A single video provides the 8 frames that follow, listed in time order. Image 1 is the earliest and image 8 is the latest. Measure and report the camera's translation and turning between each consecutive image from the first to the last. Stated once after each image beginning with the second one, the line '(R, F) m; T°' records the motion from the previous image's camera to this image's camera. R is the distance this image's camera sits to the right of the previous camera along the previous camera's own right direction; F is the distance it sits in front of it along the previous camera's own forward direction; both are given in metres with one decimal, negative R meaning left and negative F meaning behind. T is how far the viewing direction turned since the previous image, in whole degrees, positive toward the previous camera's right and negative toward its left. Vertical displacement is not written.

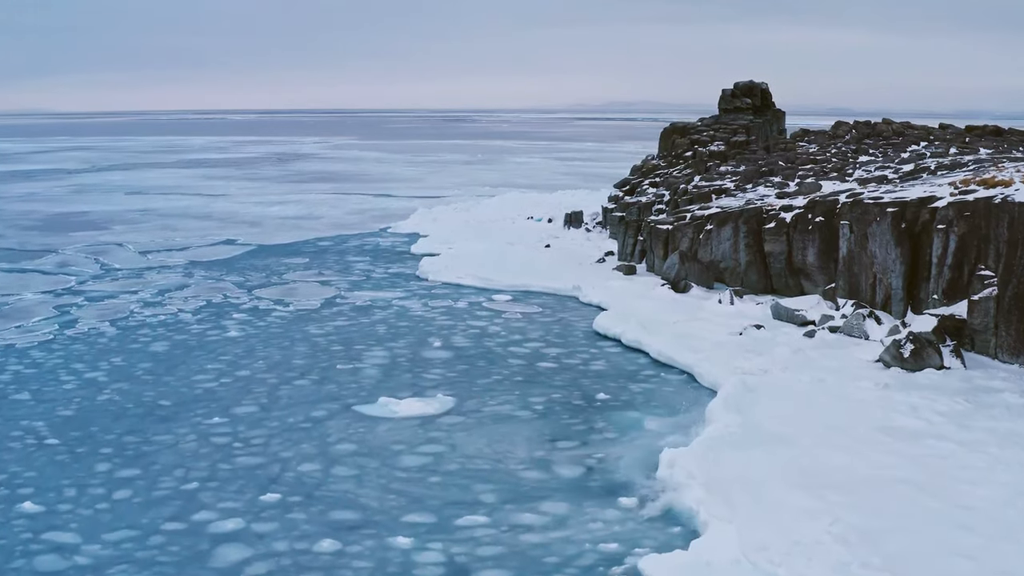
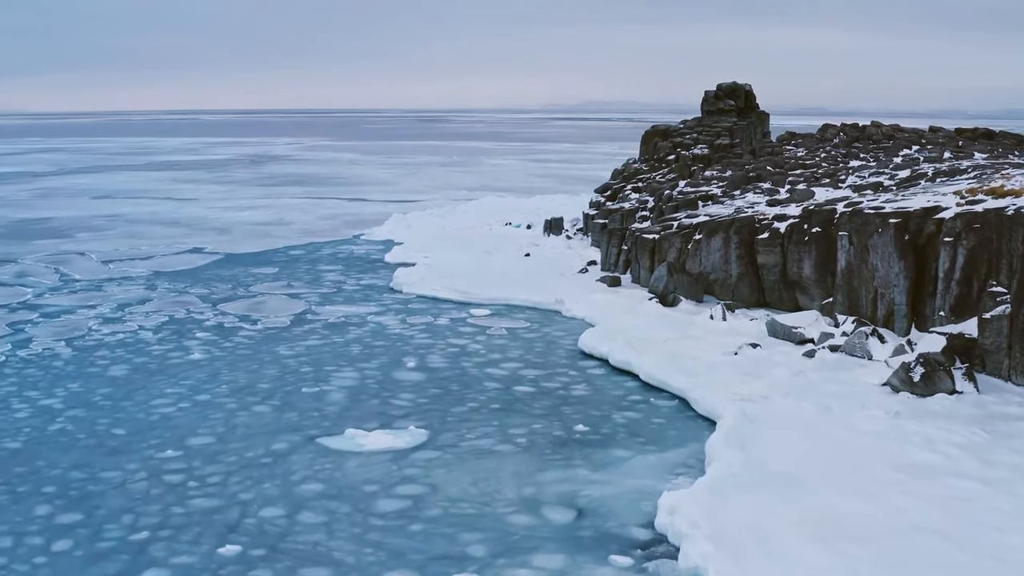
(0.0, +0.7) m; +2°
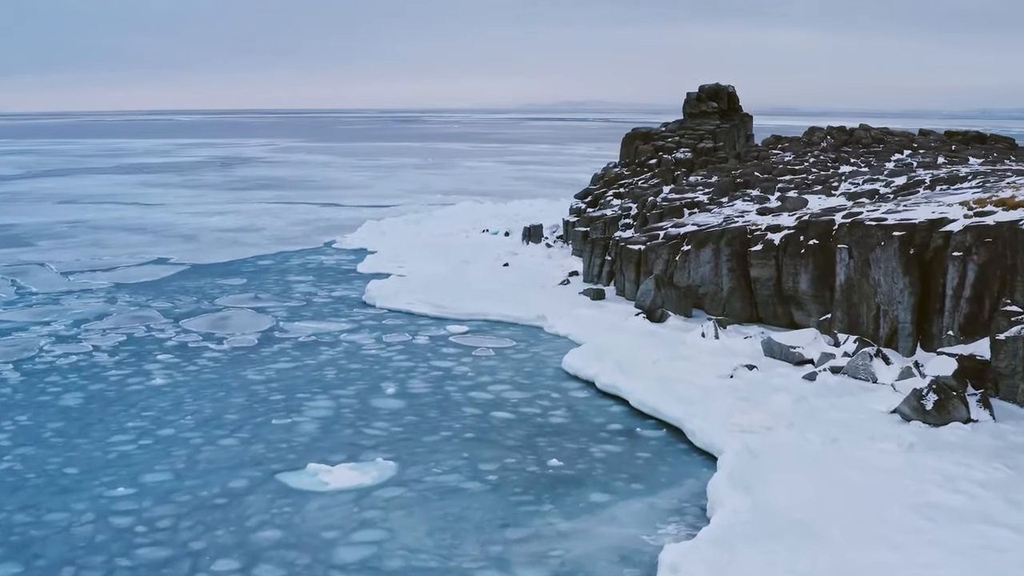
(0.0, +0.7) m; +2°
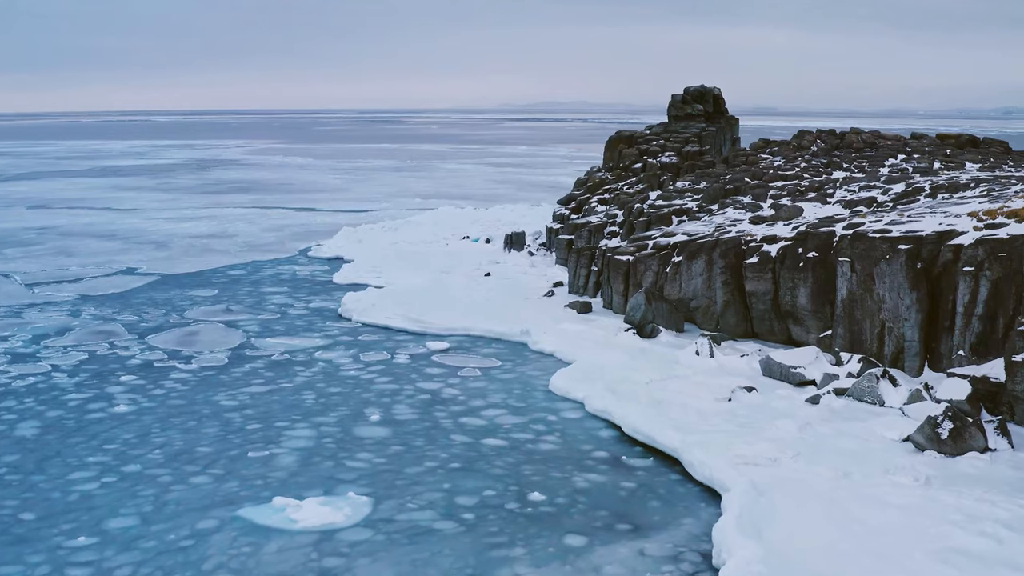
(0.0, +0.6) m; +1°
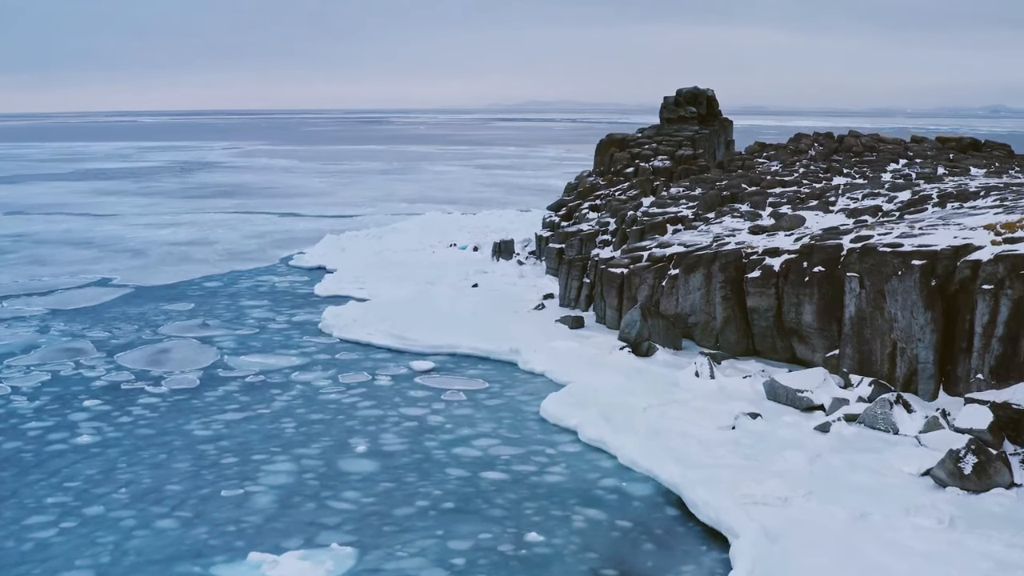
(0.0, +0.6) m; +1°
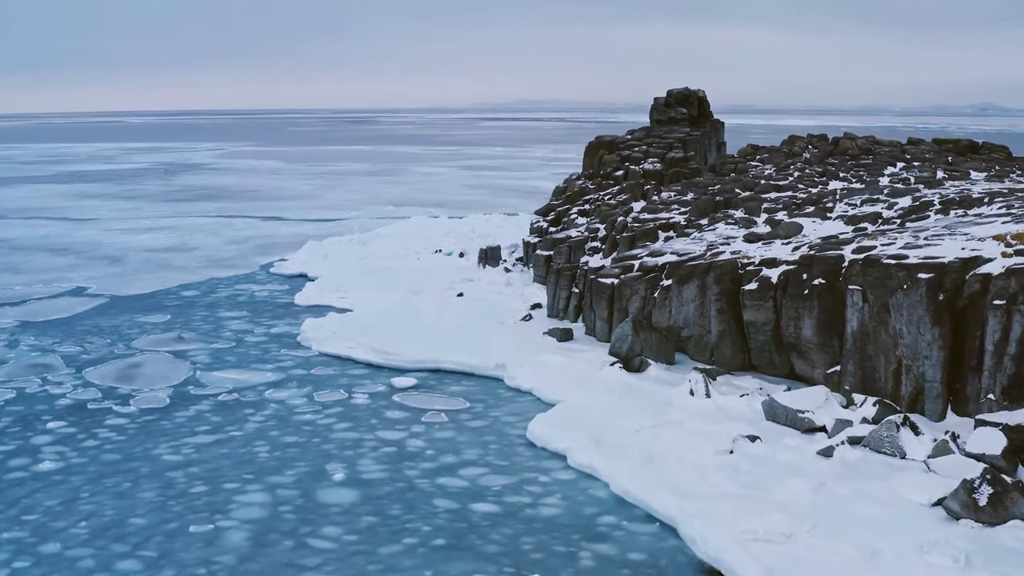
(+0.1, +0.5) m; +1°
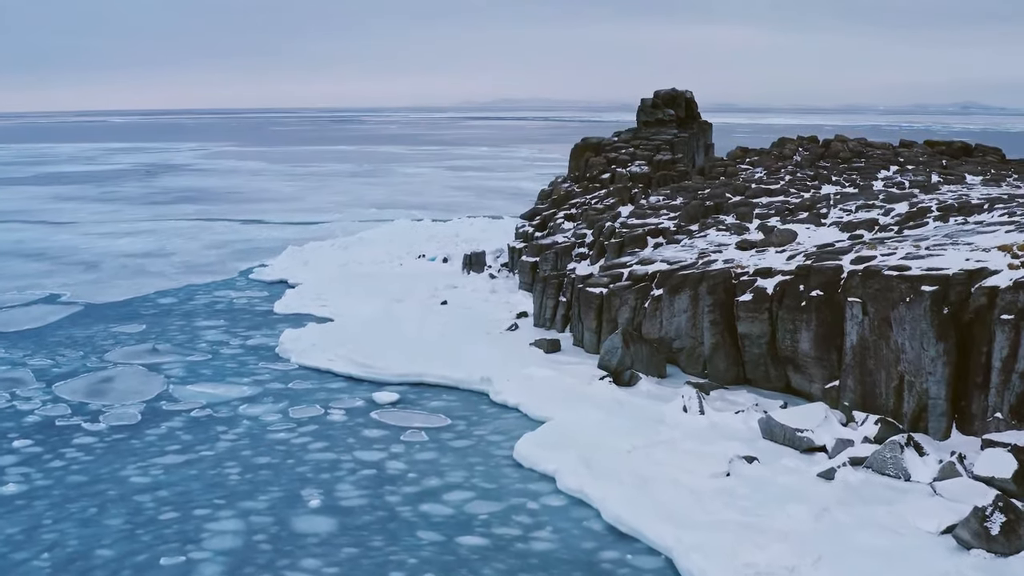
(0.0, +0.4) m; +1°
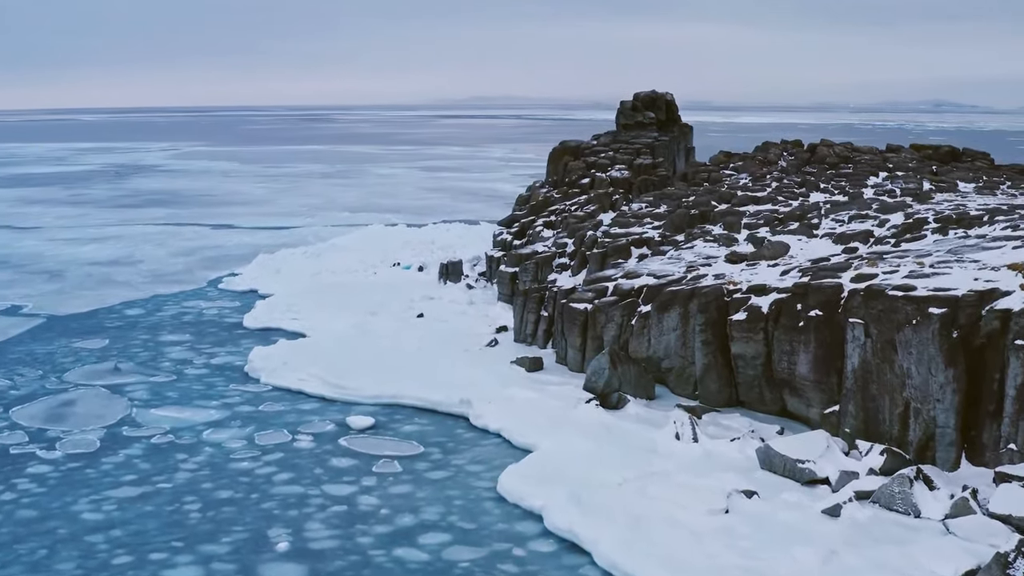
(-0.1, +0.5) m; +2°
